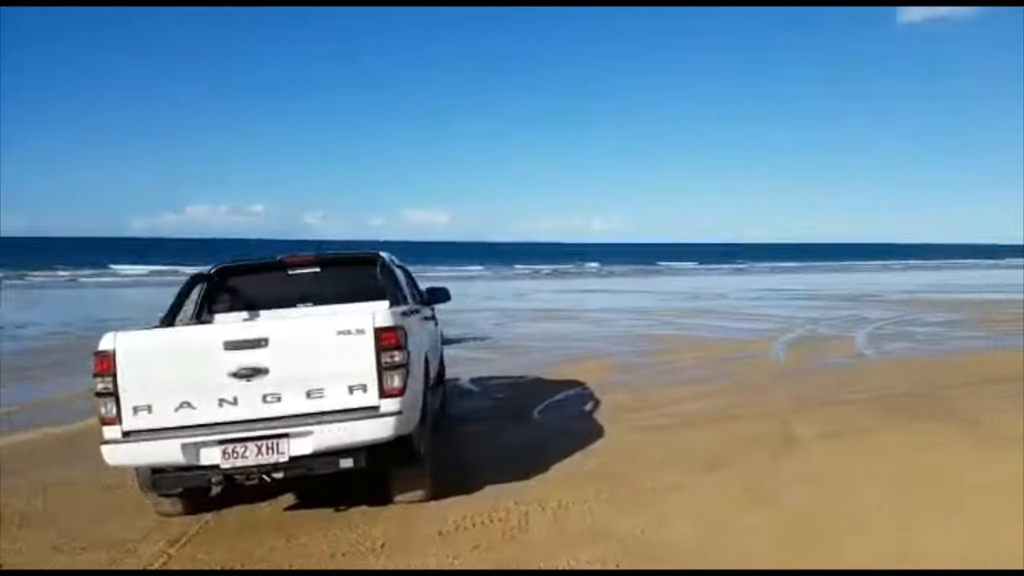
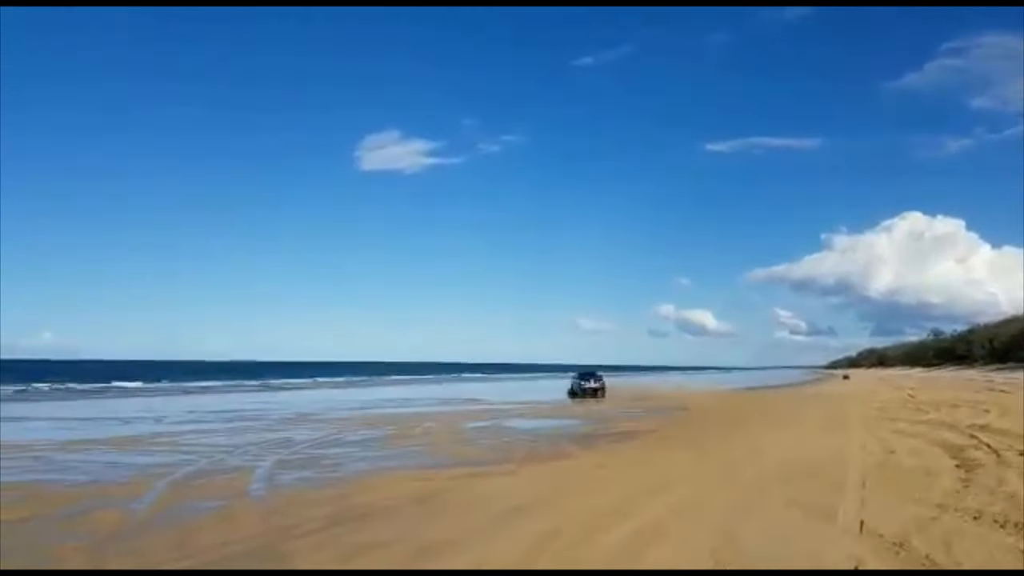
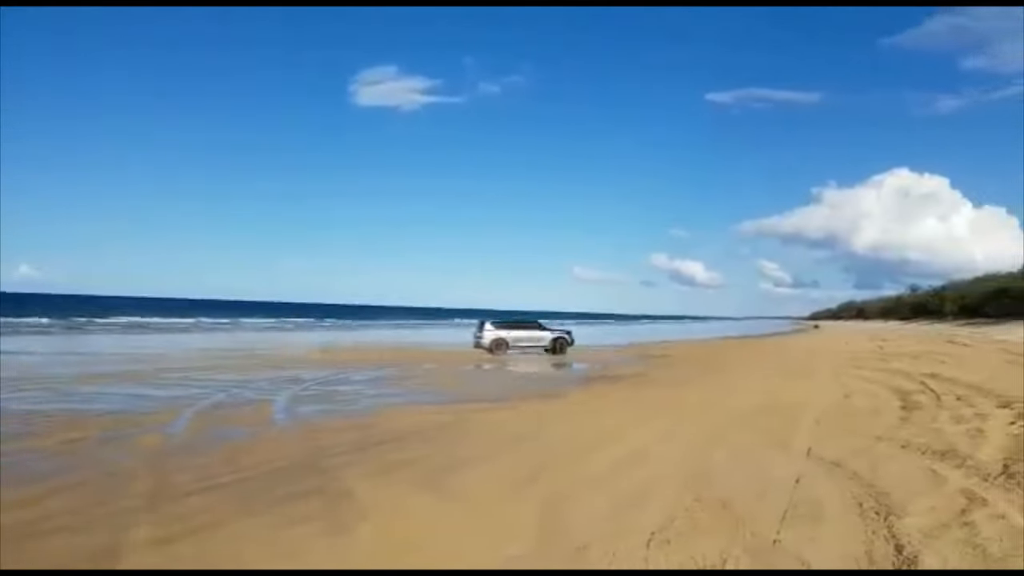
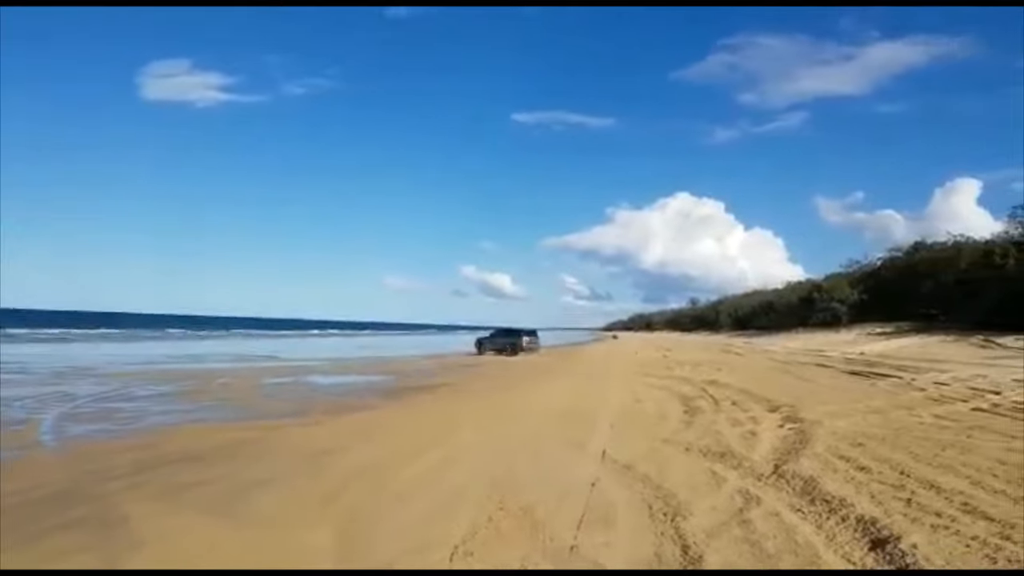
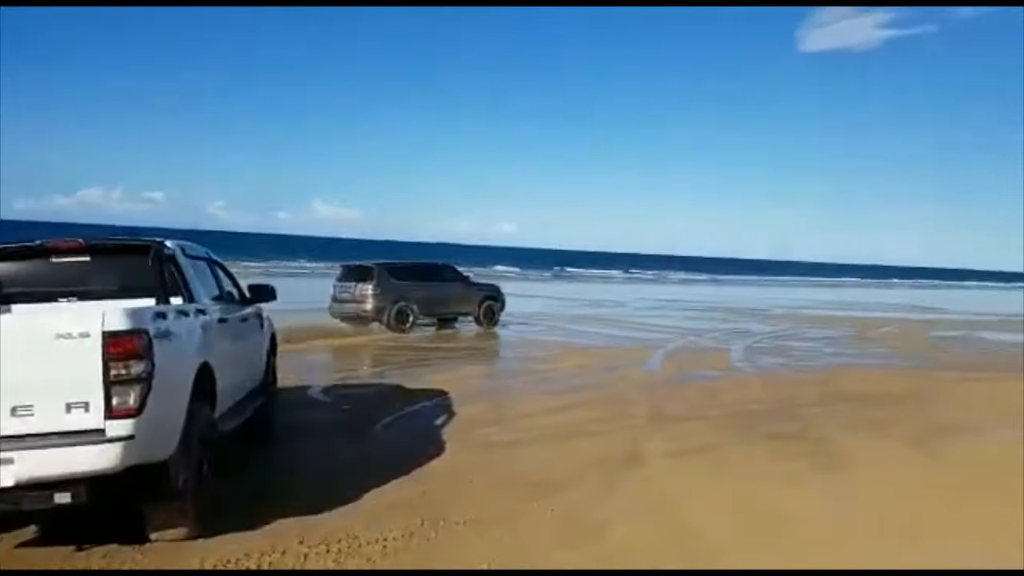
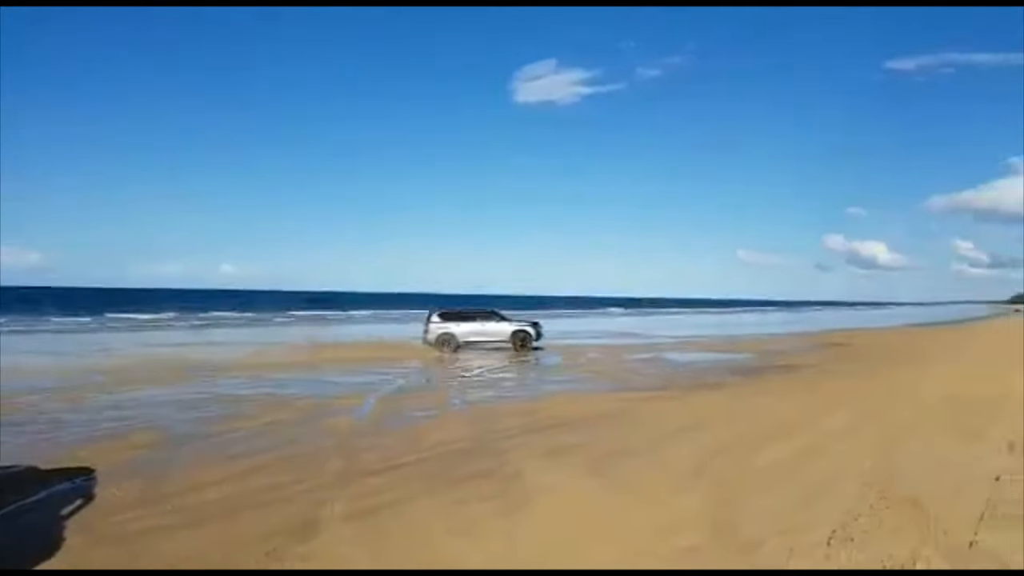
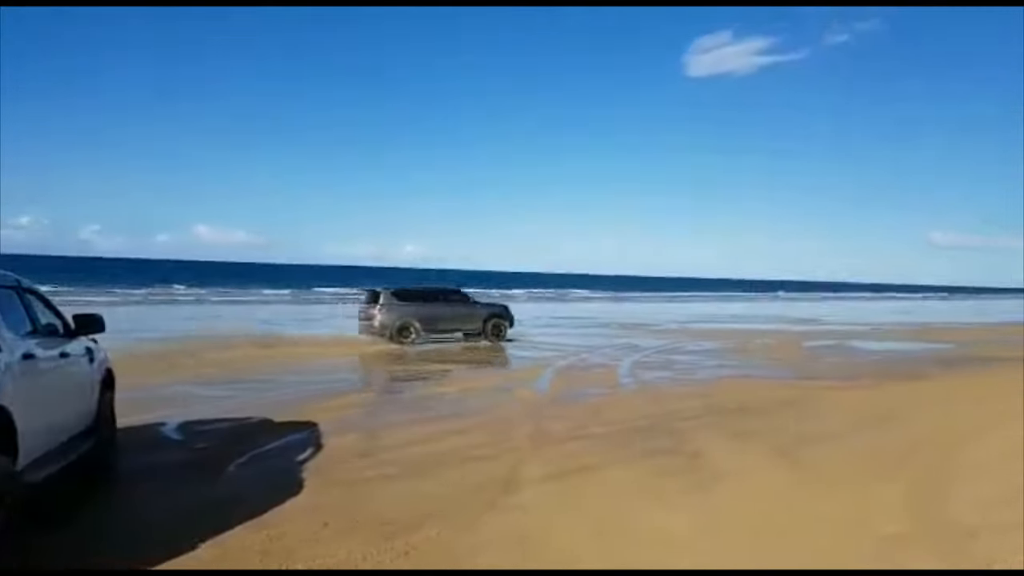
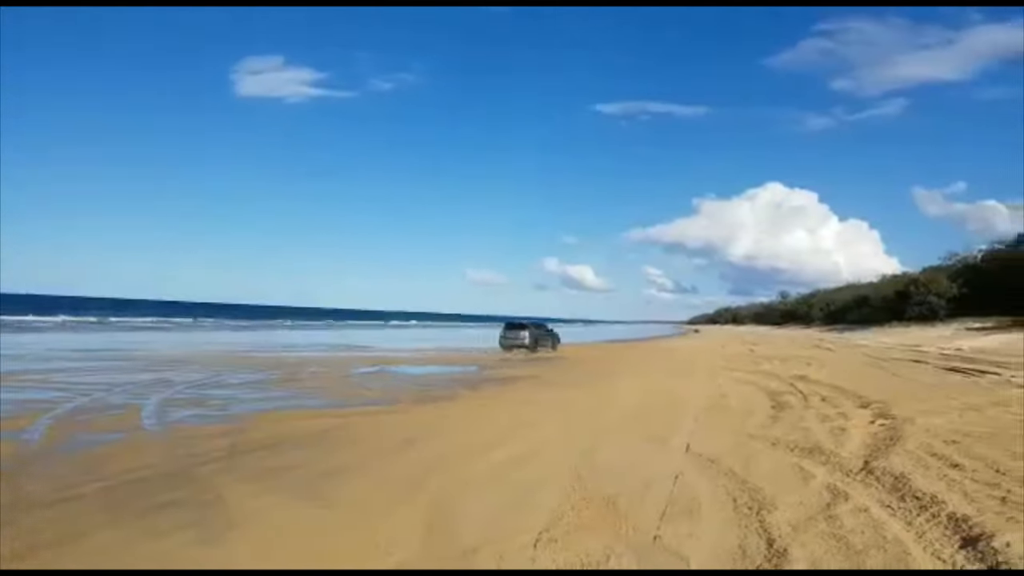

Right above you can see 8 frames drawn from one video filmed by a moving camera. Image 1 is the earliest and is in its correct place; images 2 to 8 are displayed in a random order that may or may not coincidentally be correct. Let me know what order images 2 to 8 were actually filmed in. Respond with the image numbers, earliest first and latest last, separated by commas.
5, 7, 6, 3, 8, 4, 2
